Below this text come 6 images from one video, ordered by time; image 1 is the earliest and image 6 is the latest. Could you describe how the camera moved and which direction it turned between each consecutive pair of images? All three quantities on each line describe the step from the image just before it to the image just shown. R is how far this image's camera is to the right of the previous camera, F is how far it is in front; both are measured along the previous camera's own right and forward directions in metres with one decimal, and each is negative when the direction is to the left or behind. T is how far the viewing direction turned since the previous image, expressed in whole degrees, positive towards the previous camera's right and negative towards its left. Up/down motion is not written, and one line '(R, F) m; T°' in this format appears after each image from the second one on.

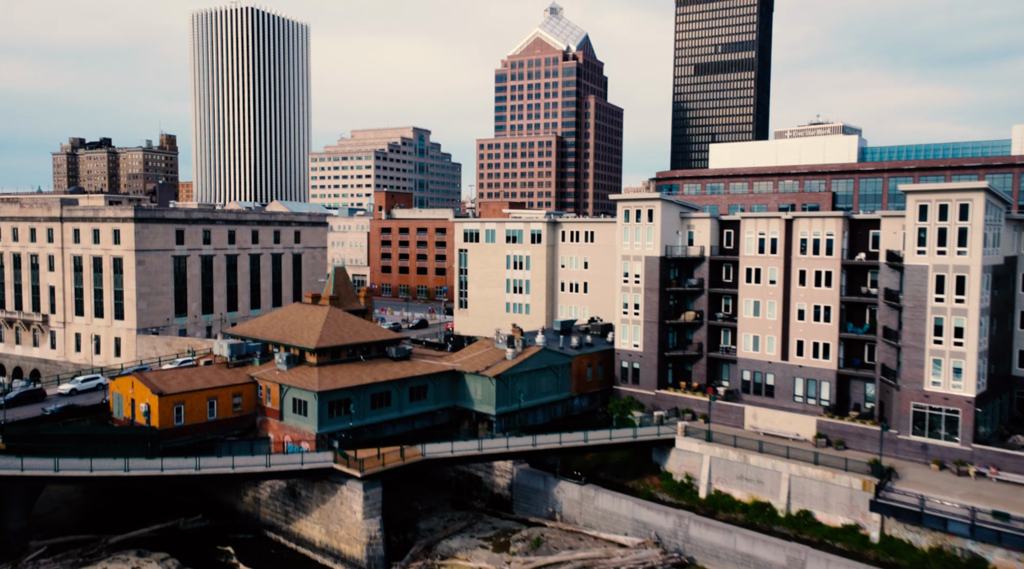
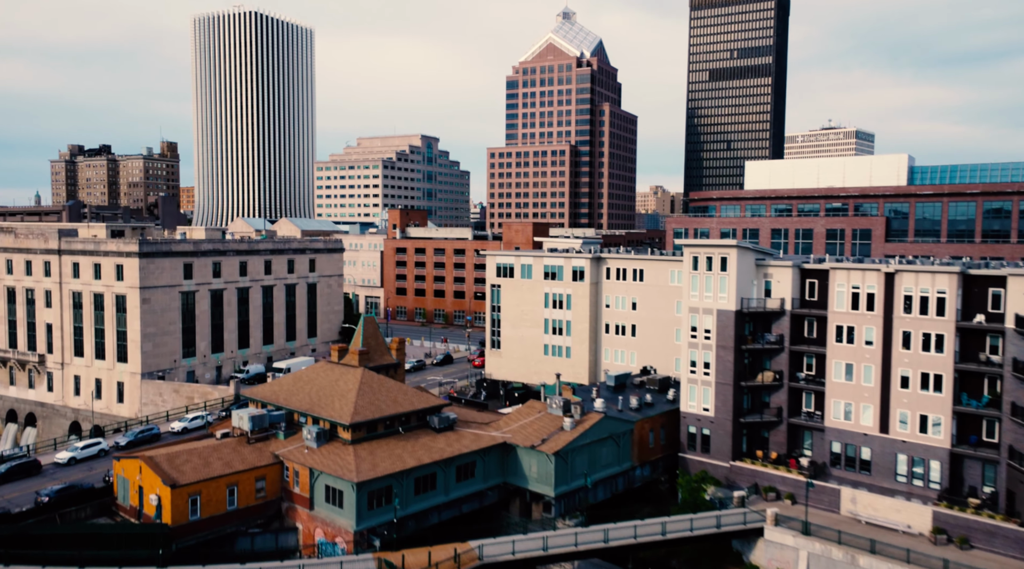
(-4.0, +8.1) m; 0°
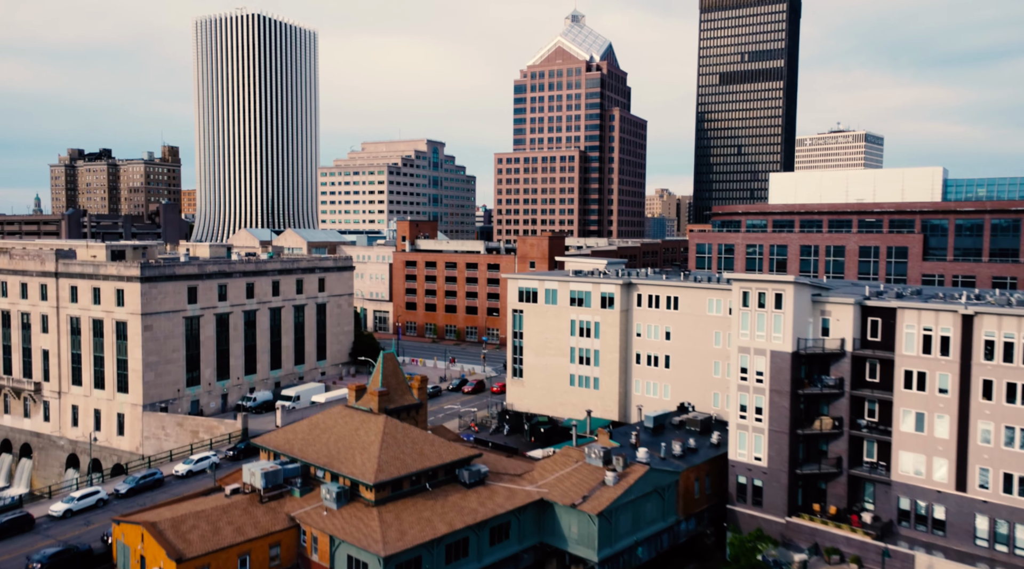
(-2.3, +5.2) m; 0°
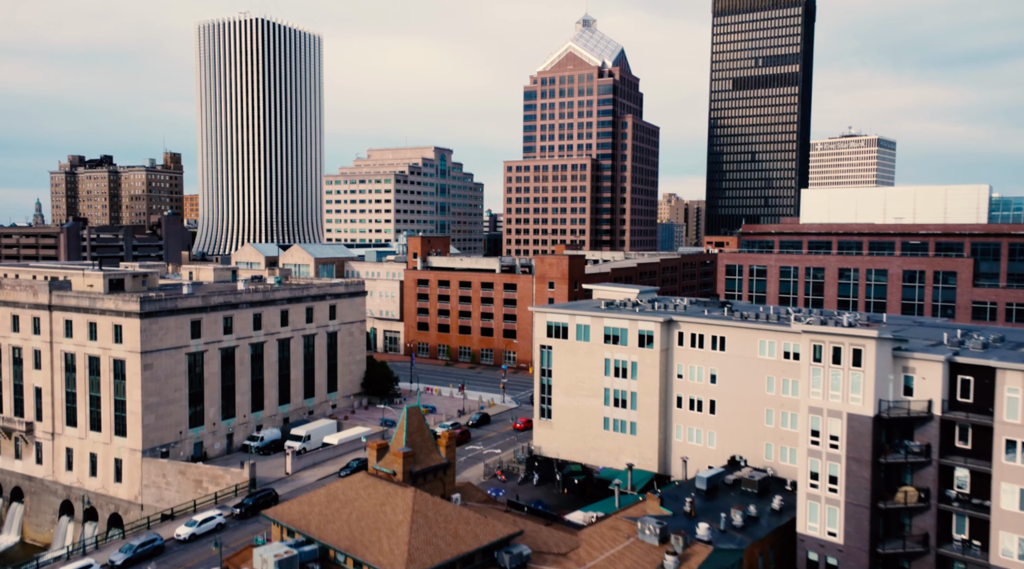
(-2.5, +6.5) m; 0°
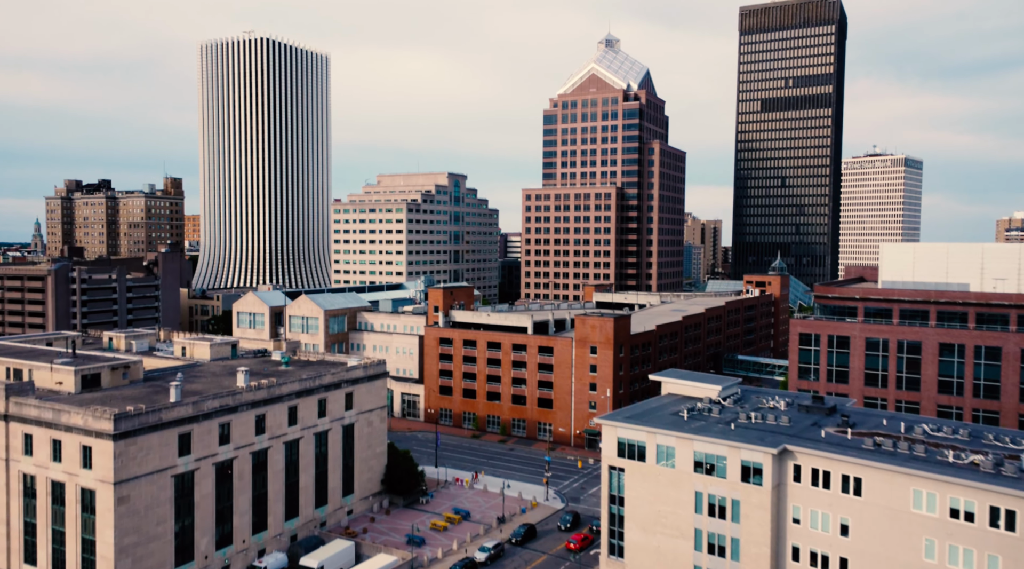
(-4.5, +15.9) m; 0°
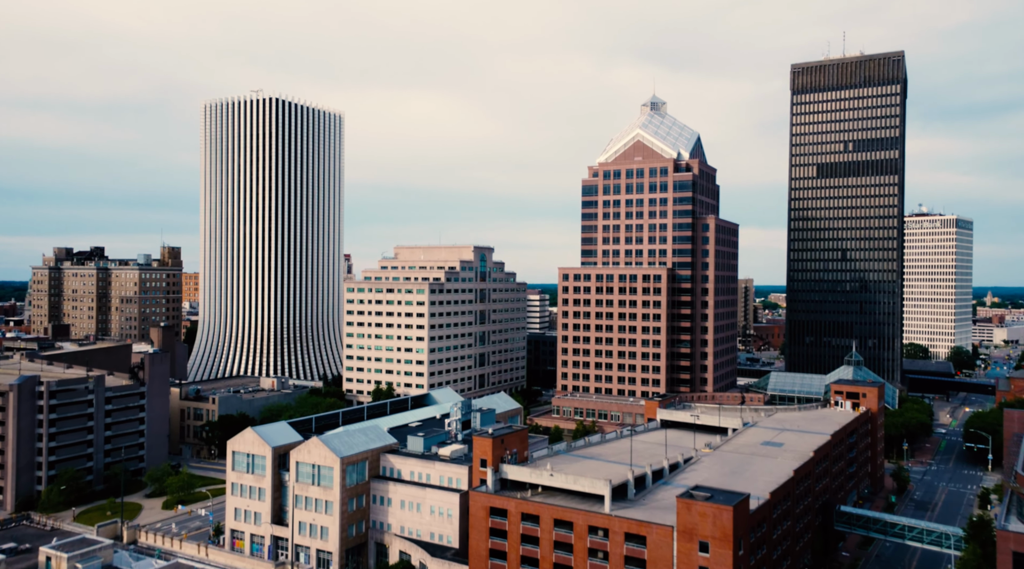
(-8.0, +29.3) m; 0°
